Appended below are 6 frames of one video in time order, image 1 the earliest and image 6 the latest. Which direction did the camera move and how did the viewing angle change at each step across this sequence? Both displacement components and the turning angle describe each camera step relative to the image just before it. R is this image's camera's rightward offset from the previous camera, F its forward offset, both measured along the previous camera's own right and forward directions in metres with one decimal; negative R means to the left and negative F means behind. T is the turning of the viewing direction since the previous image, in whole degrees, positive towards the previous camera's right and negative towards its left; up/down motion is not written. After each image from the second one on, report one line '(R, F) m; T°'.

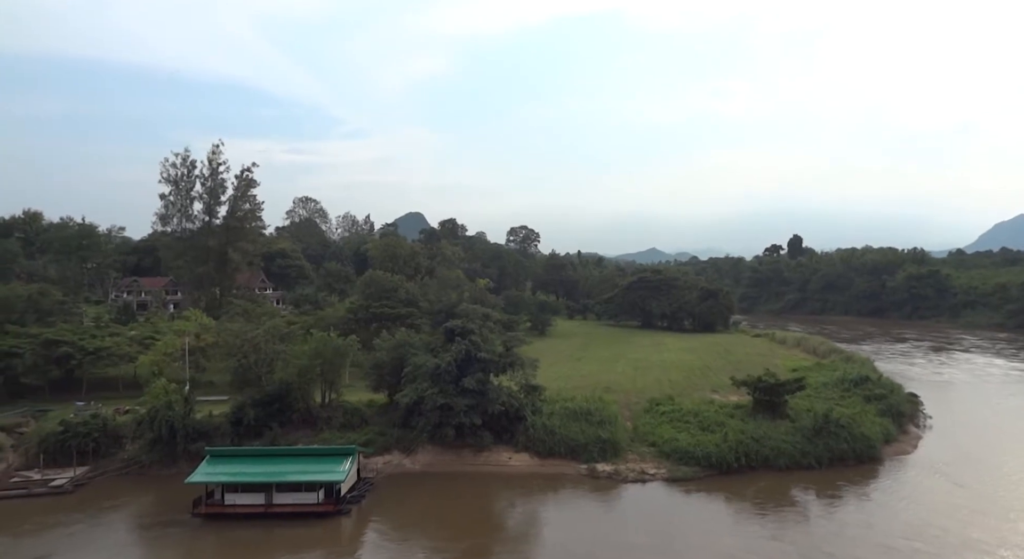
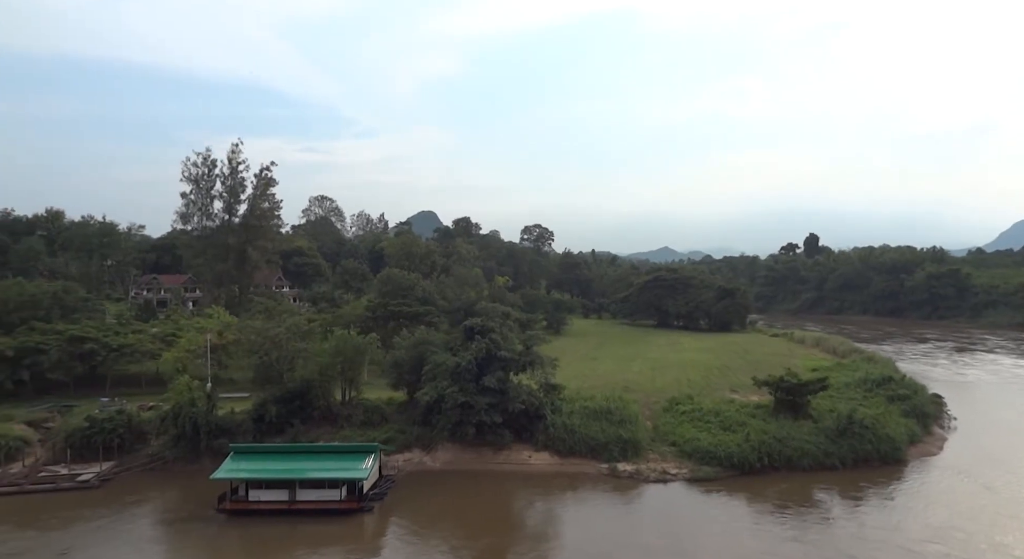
(-0.3, 0.0) m; -1°
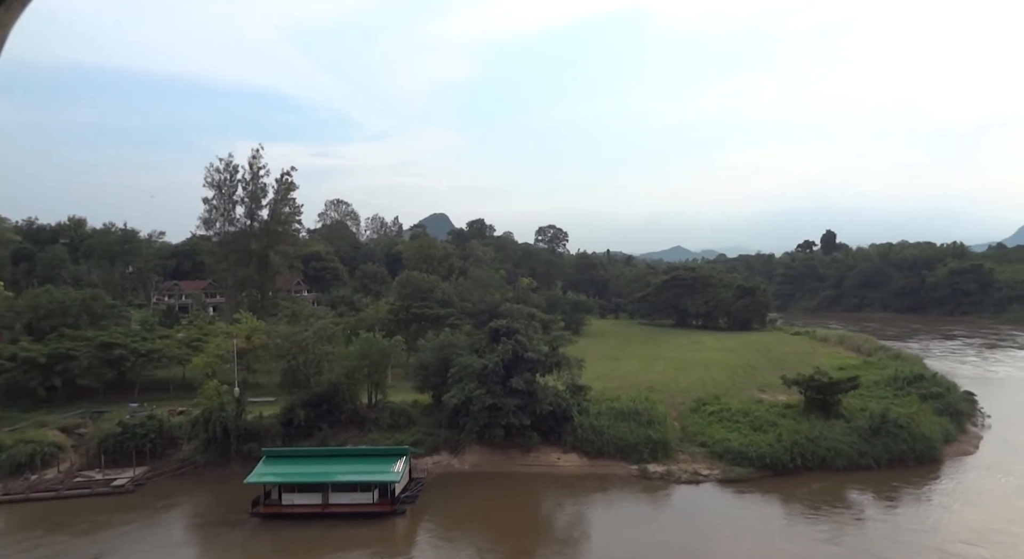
(-0.5, +0.1) m; -1°
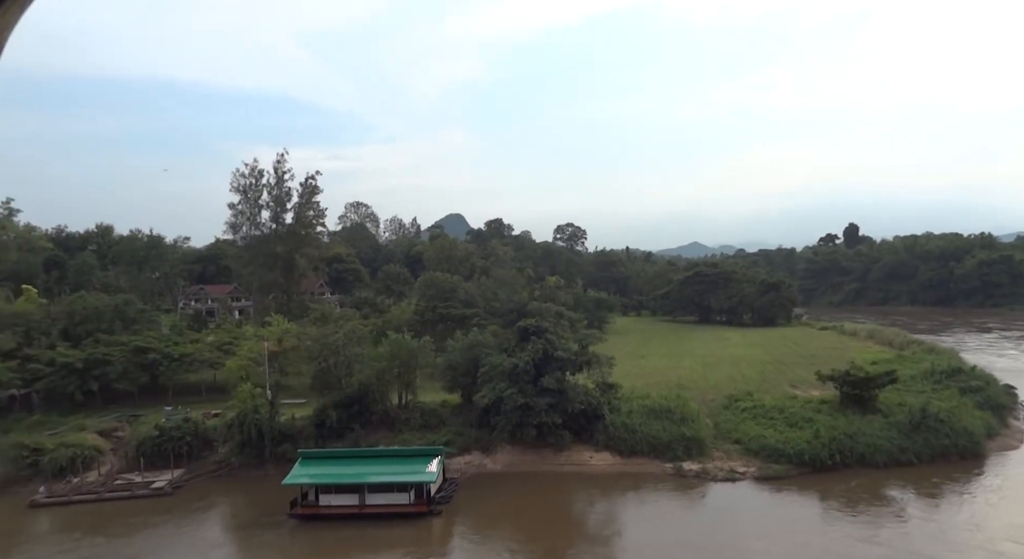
(-0.4, +0.1) m; -2°
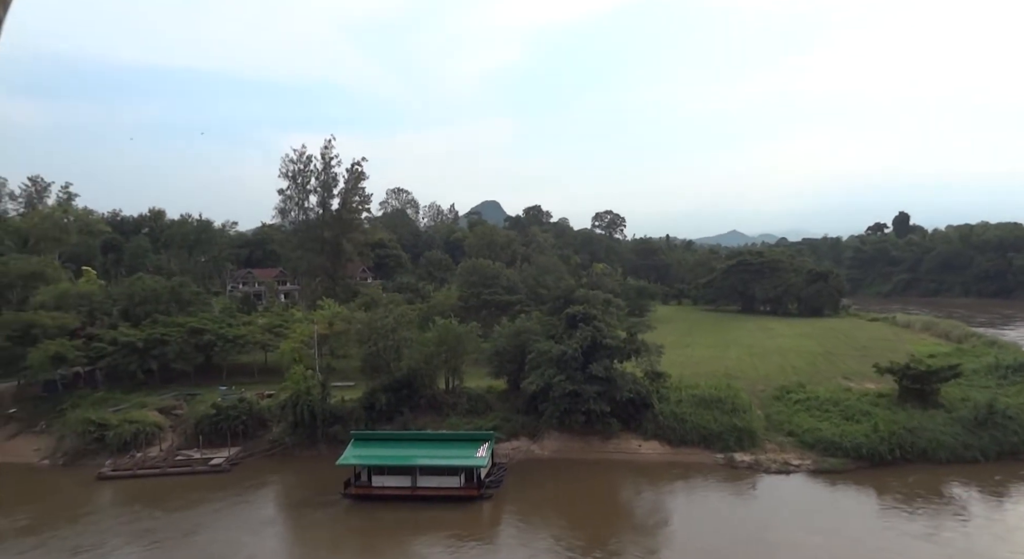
(-0.5, +0.1) m; -3°
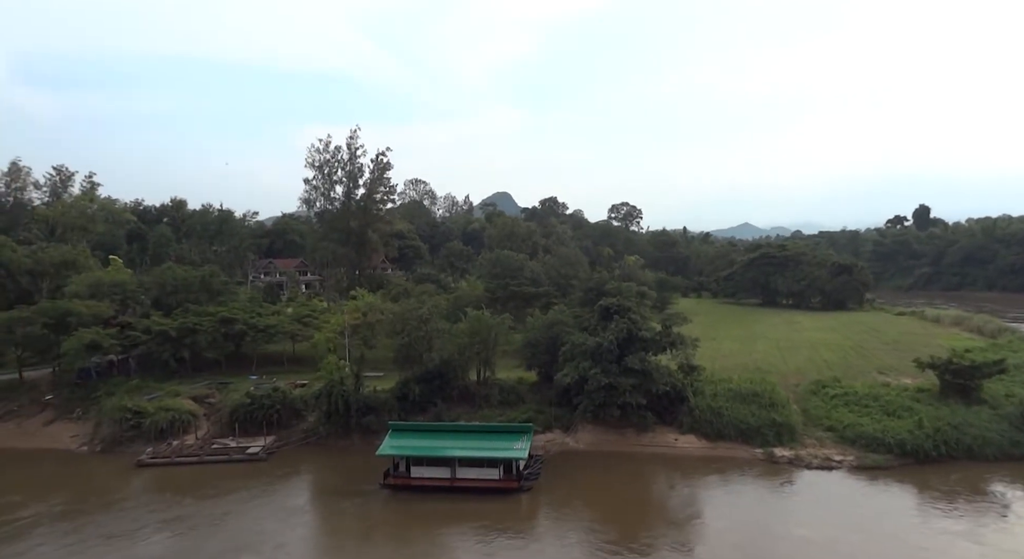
(-0.8, +0.2) m; -1°
